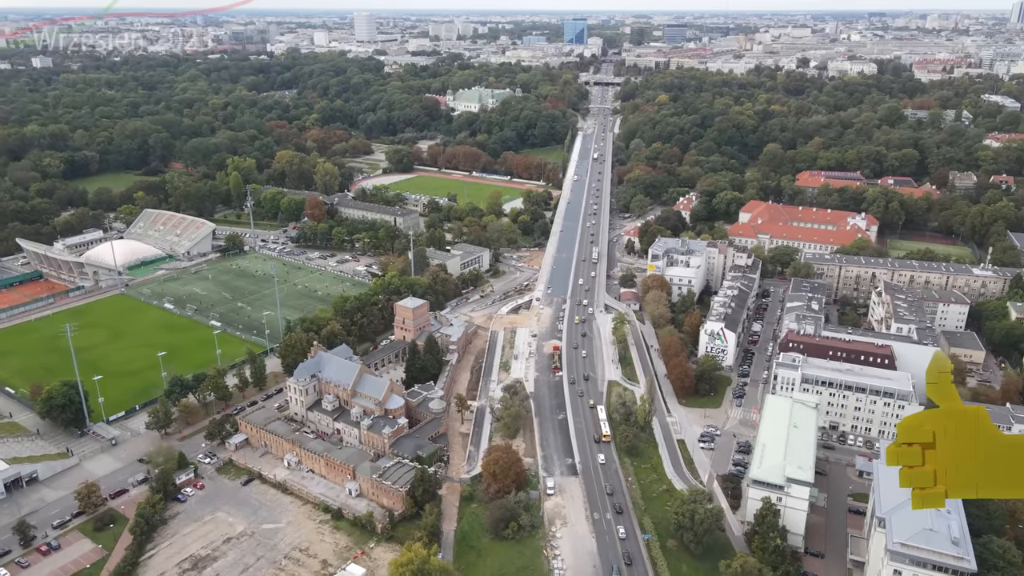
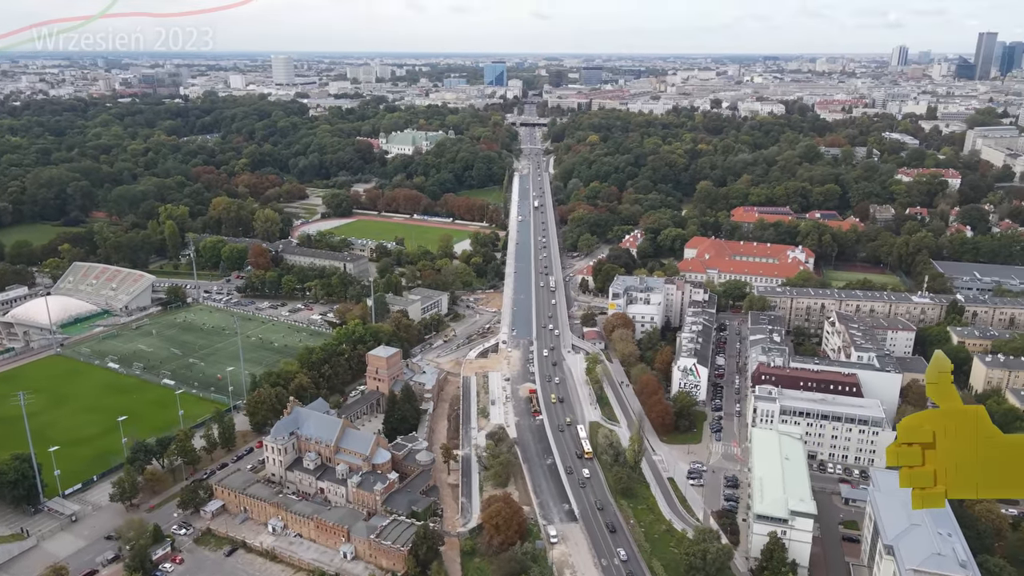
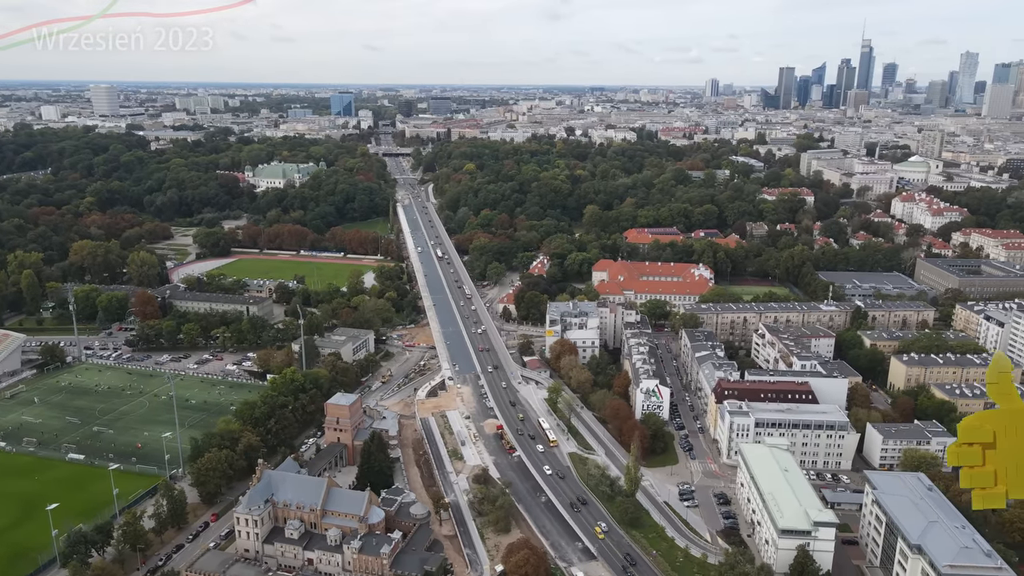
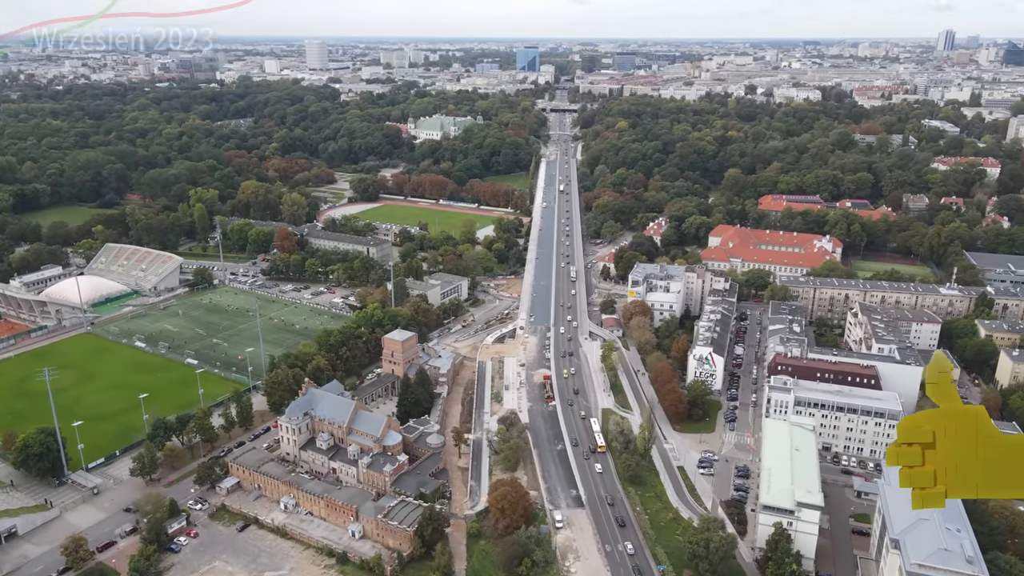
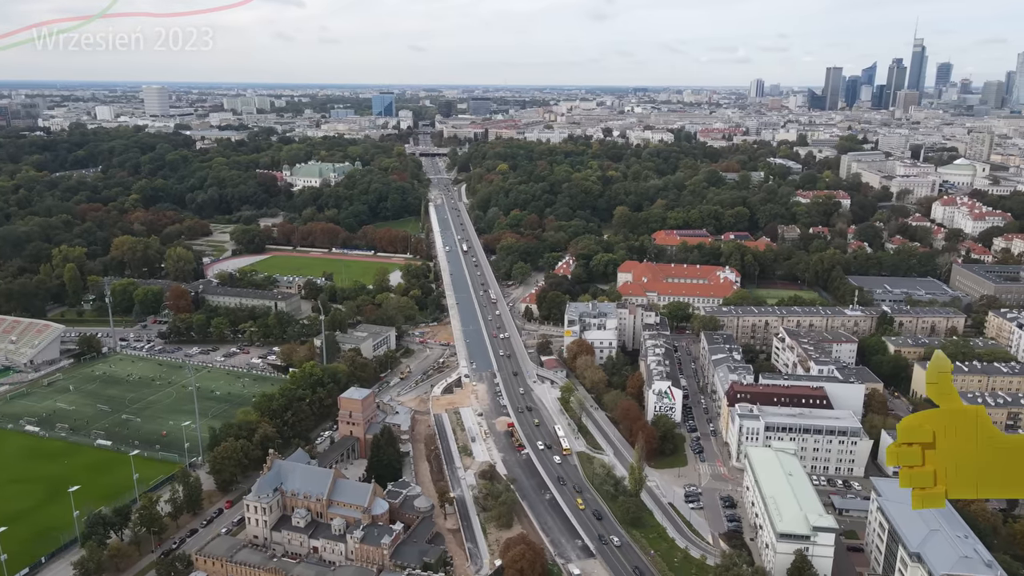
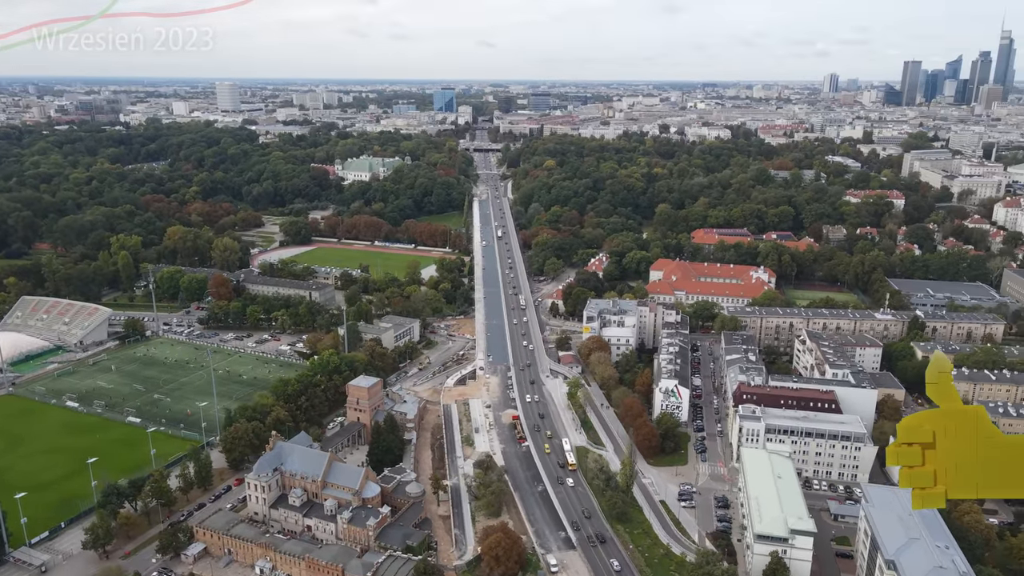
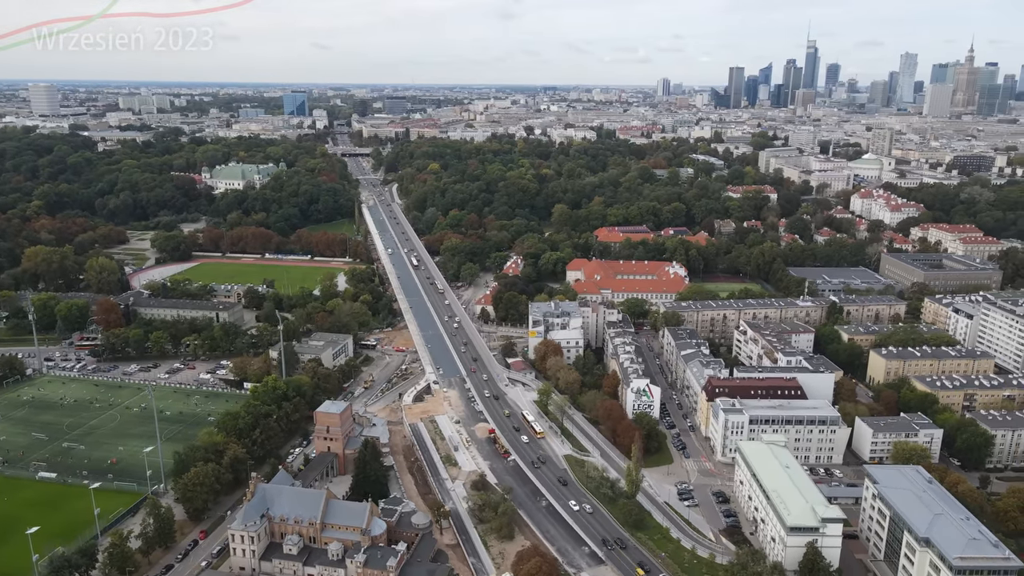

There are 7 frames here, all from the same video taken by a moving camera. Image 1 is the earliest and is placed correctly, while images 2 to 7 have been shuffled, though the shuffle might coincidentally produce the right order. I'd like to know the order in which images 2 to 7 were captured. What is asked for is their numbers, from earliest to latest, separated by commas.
4, 2, 6, 5, 3, 7
